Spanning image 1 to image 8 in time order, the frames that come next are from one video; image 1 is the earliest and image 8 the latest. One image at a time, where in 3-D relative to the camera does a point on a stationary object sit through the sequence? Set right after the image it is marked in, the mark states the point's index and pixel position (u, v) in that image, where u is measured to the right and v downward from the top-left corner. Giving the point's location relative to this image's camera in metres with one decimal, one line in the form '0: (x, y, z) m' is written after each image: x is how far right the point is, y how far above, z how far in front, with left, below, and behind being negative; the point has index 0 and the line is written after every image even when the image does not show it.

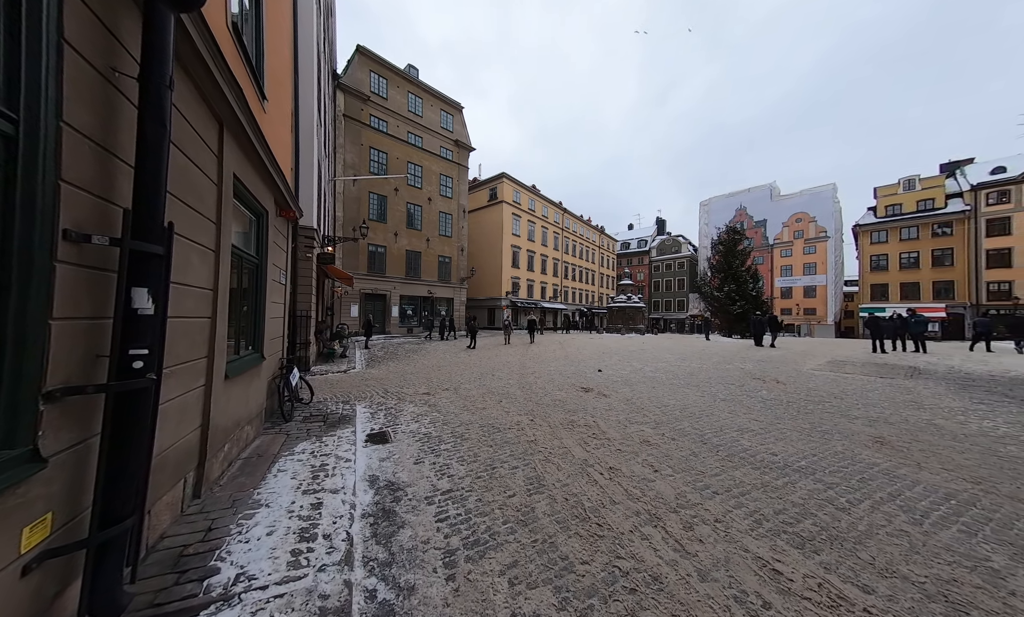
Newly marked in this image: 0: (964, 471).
0: (+5.1, -1.8, +3.4) m
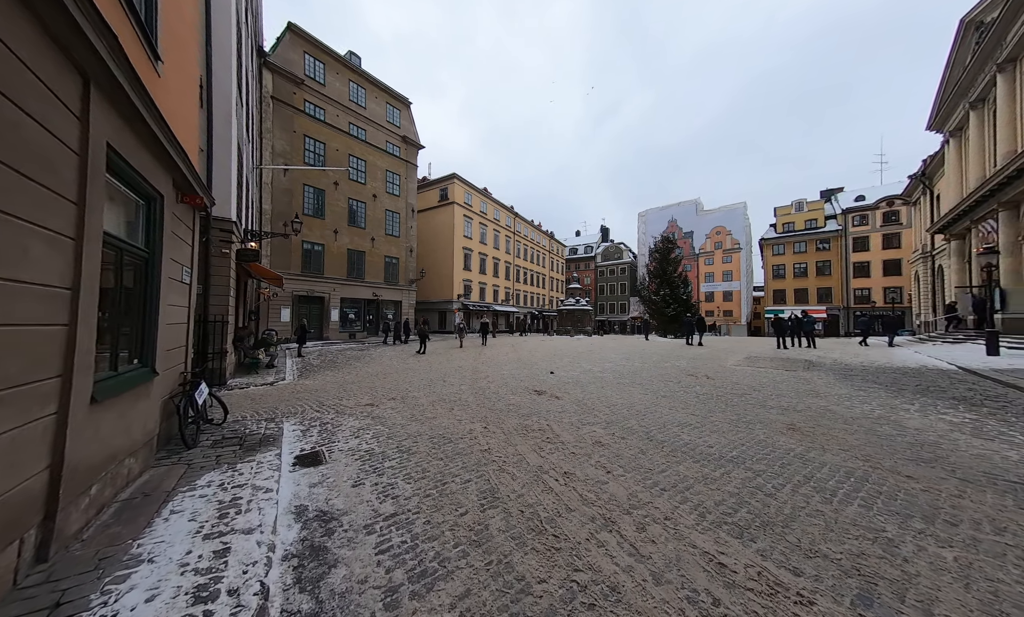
0: (+4.6, -1.9, +3.9) m
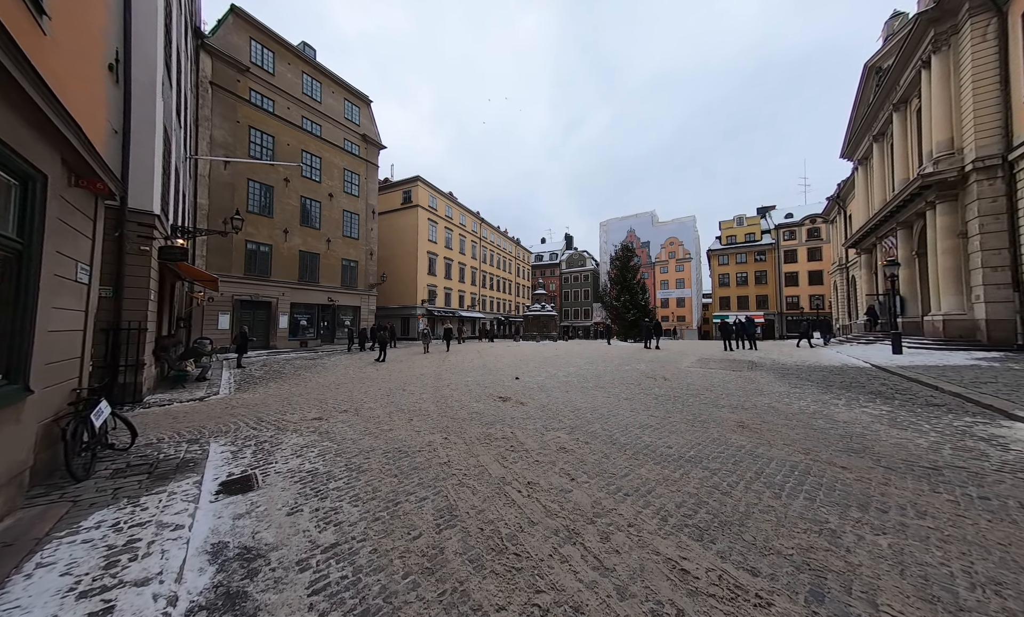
0: (+4.0, -1.9, +4.2) m
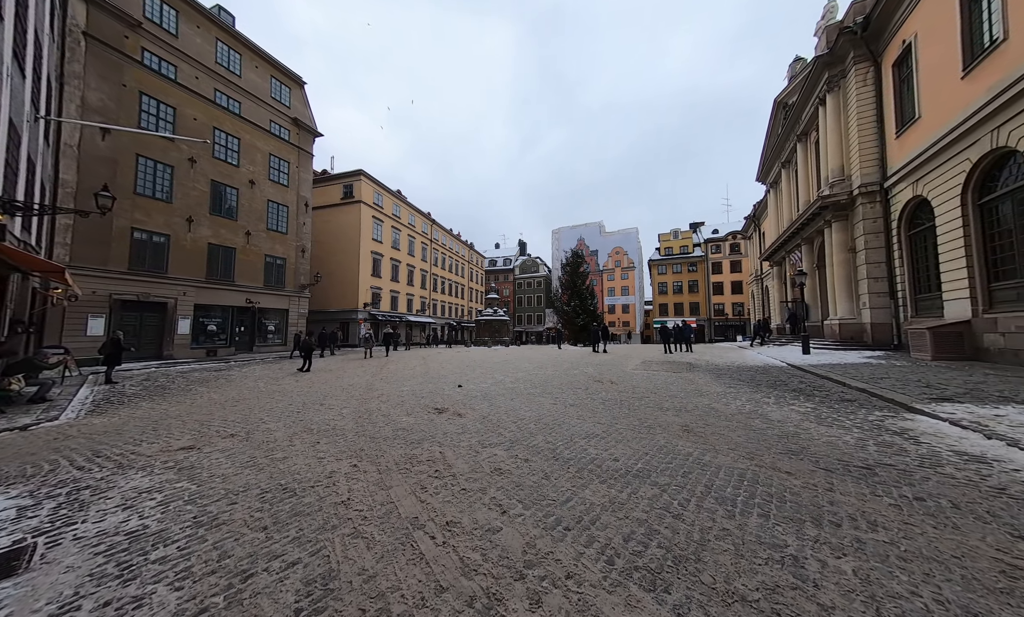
0: (+3.1, -1.9, +4.0) m
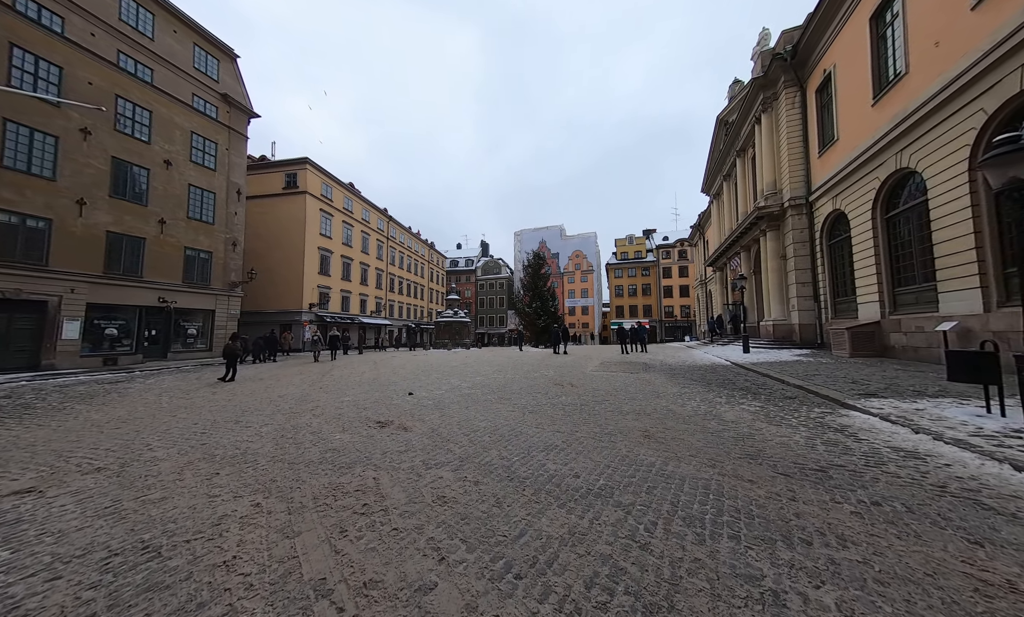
0: (+2.5, -1.9, +3.9) m
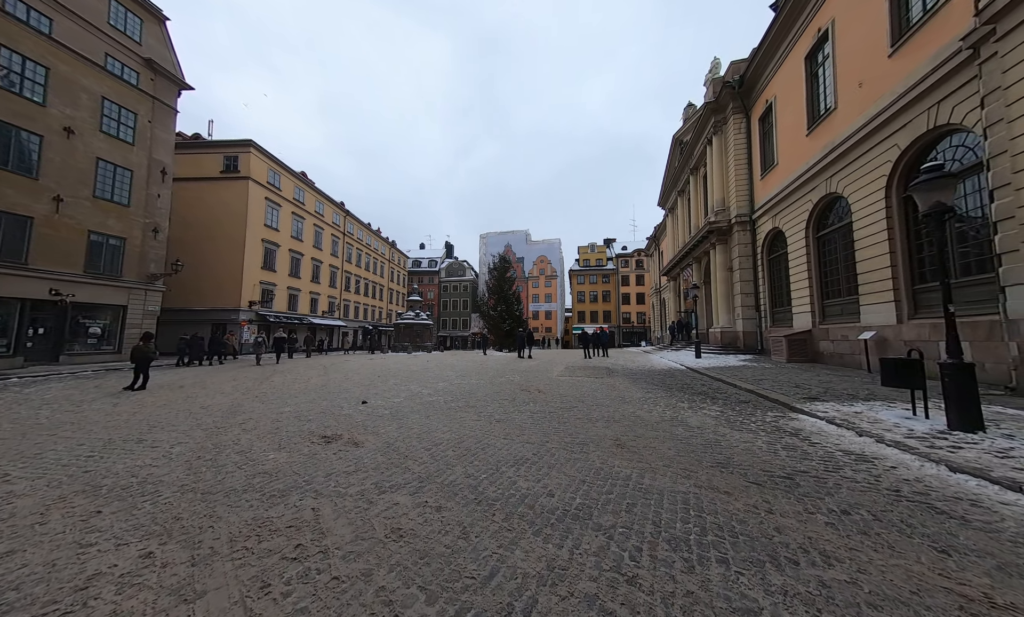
0: (+2.1, -2.0, +3.8) m
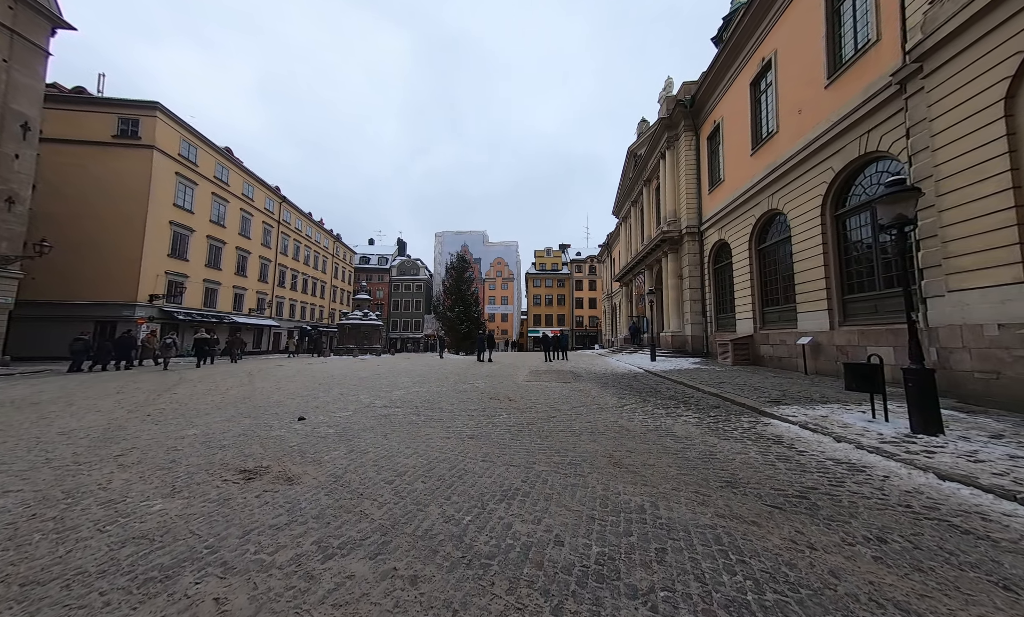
0: (+1.9, -2.0, +3.4) m
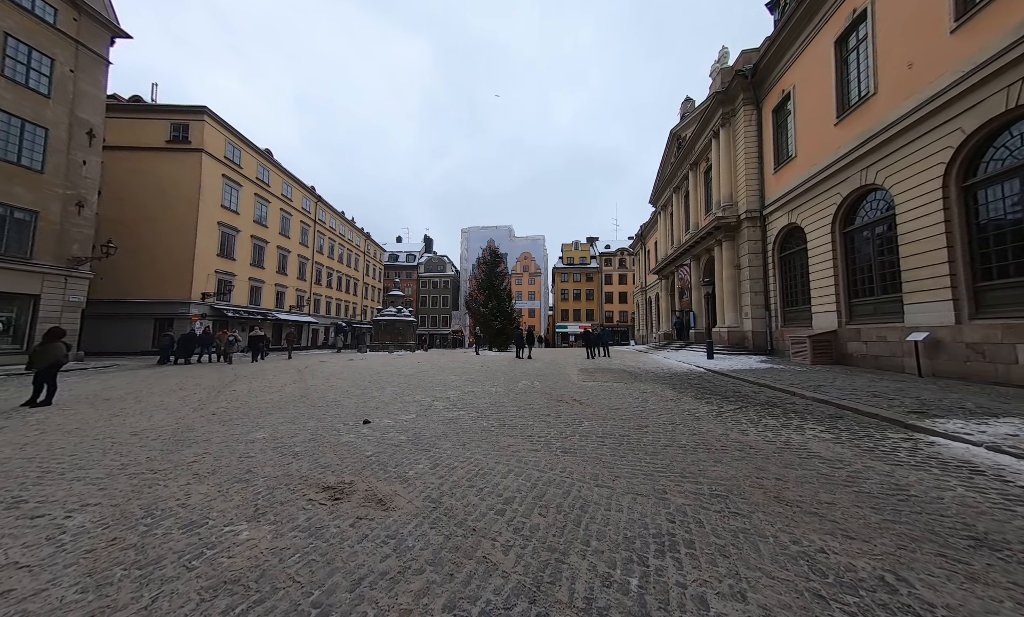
0: (+3.3, -1.9, +2.5) m
